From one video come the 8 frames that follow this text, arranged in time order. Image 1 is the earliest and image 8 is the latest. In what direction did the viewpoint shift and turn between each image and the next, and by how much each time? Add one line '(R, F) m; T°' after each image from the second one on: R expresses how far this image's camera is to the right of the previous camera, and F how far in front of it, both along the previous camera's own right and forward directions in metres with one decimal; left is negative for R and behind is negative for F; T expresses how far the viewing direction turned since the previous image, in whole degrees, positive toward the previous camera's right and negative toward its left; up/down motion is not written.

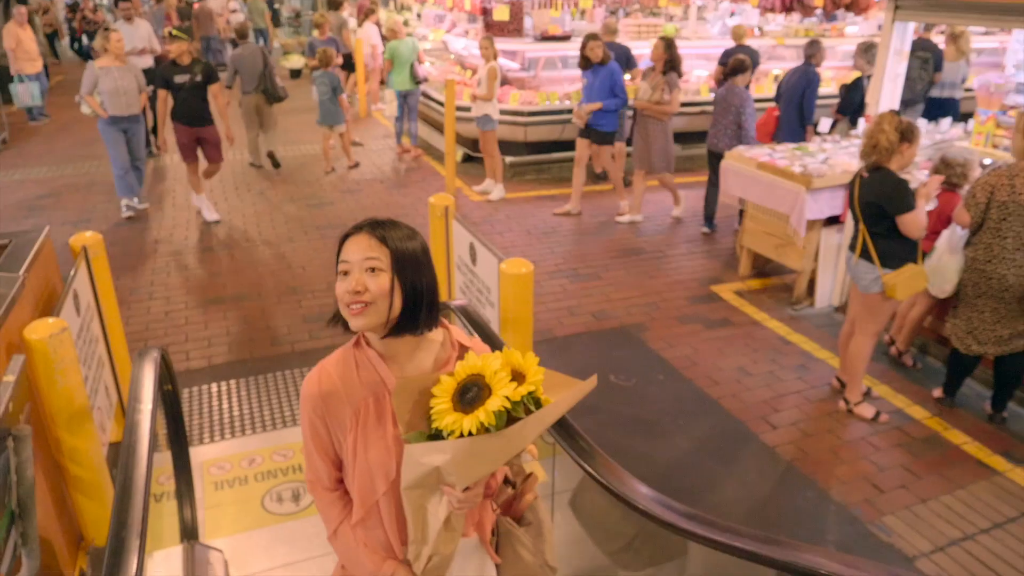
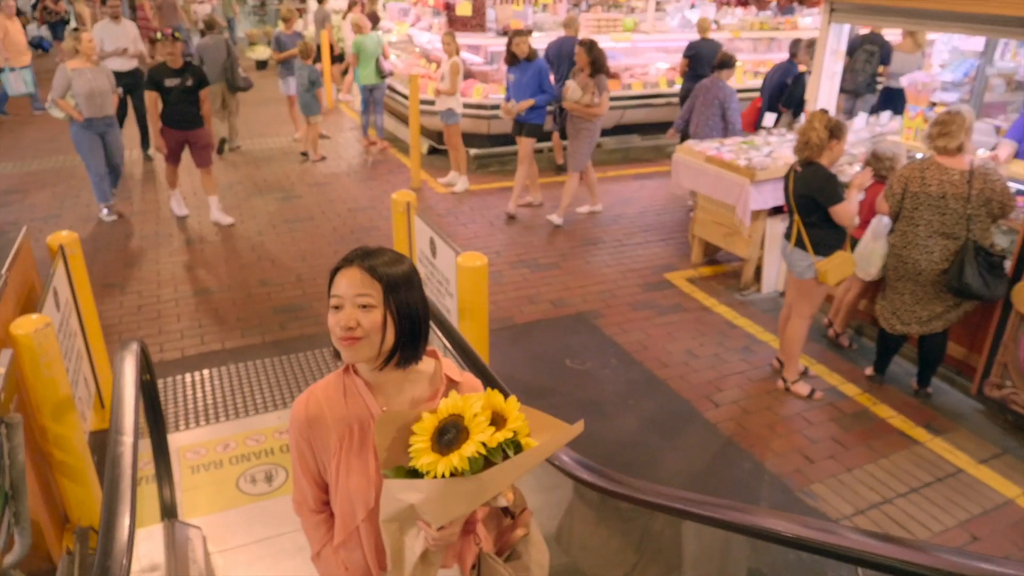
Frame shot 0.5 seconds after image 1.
(+0.1, -0.3) m; +2°
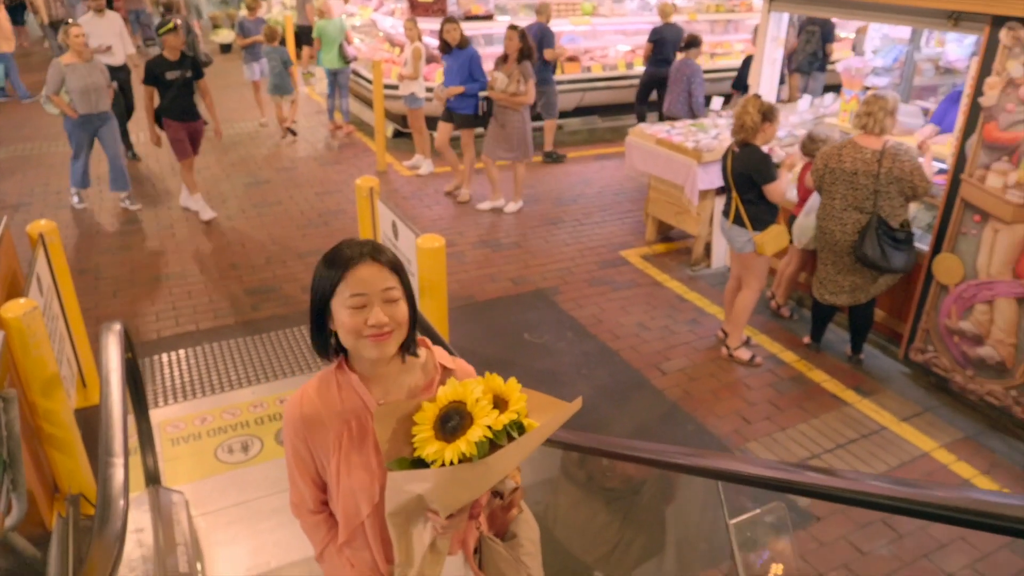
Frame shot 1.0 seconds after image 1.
(+0.1, -0.3) m; +2°
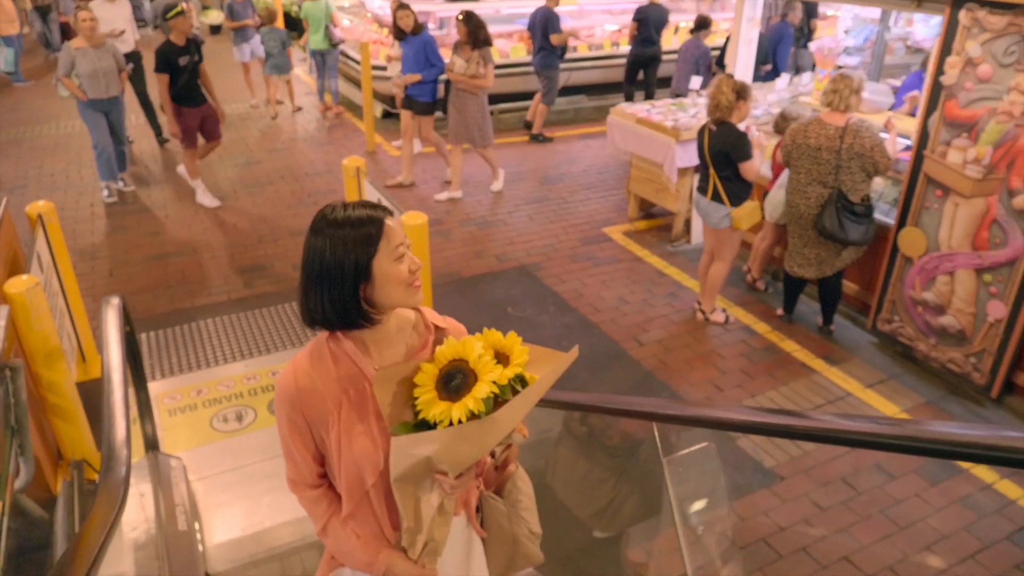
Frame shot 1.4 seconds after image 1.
(+0.1, -0.2) m; 0°
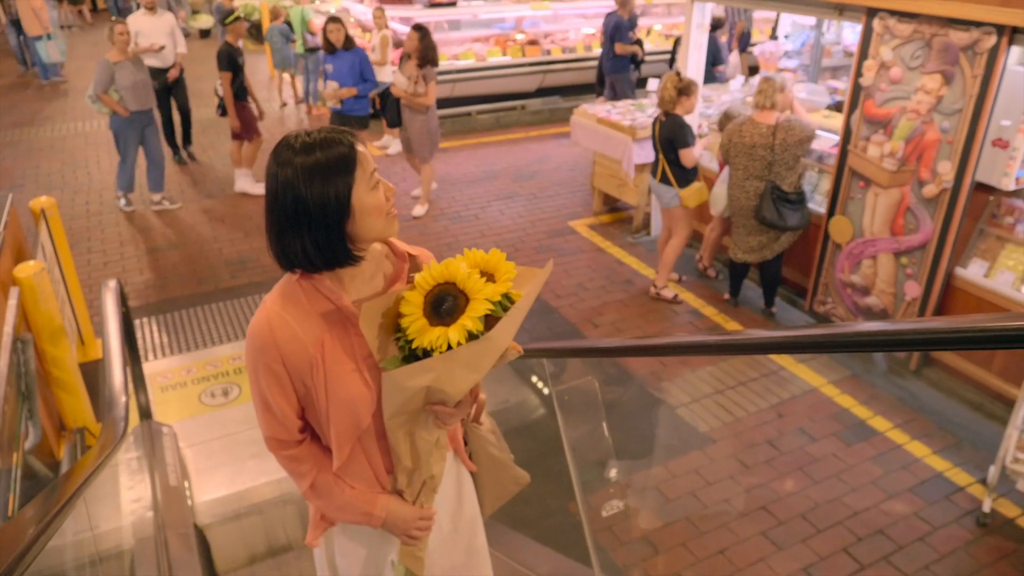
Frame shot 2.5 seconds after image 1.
(+0.2, -0.4) m; 0°
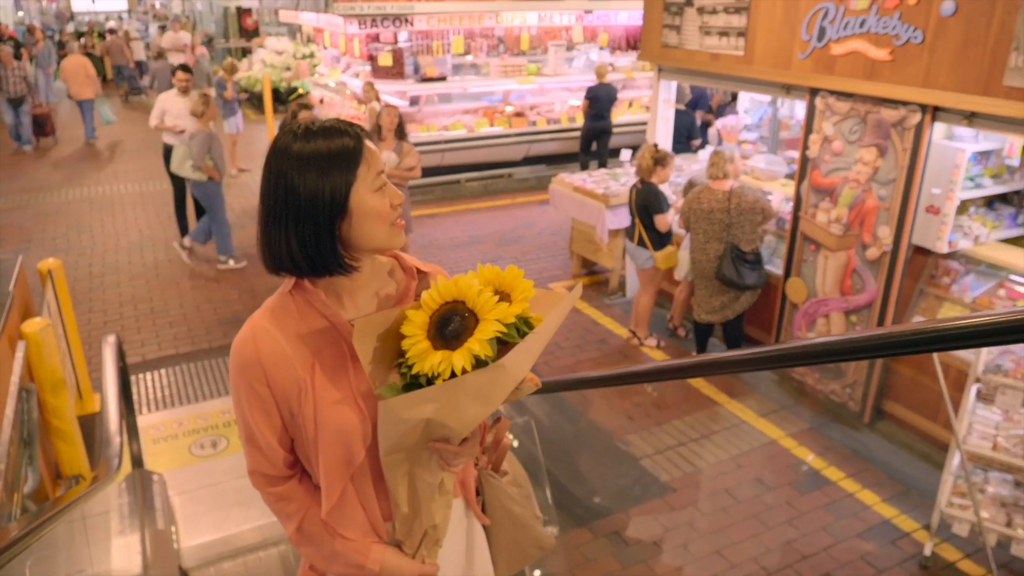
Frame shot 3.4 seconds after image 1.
(+0.2, -0.3) m; 0°
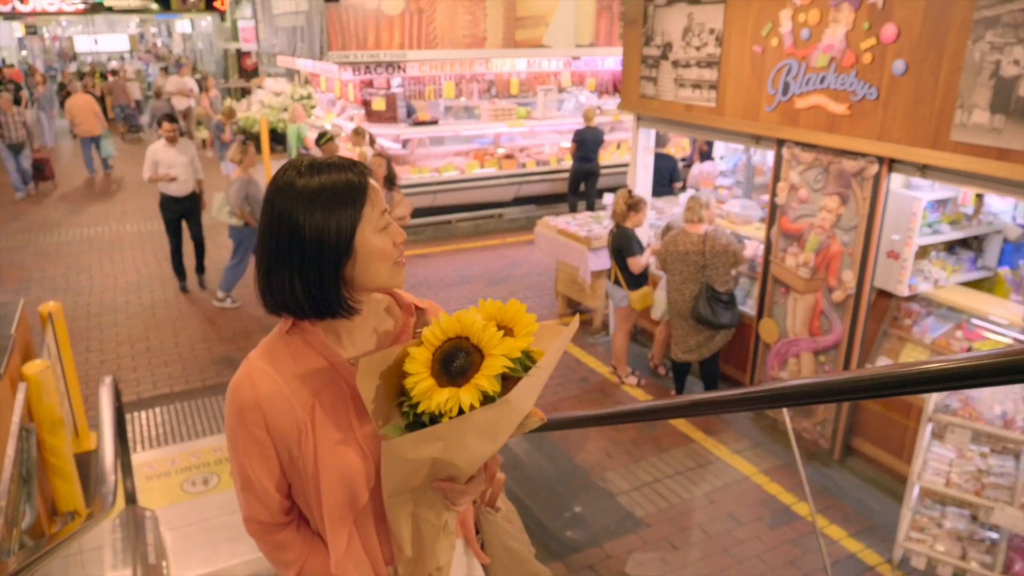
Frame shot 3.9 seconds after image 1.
(+0.1, -0.2) m; 0°
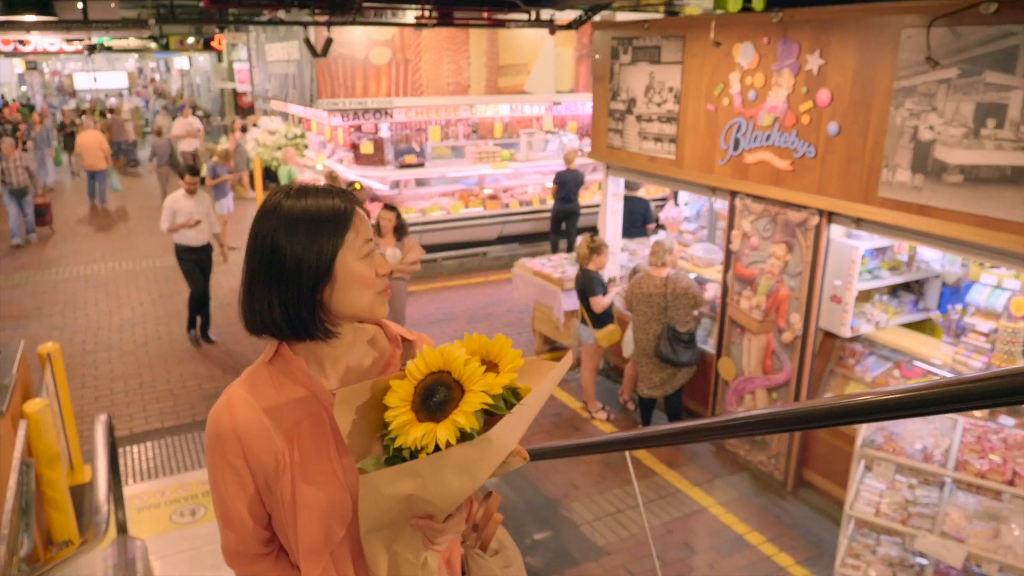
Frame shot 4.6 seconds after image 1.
(+0.2, -0.4) m; 0°
